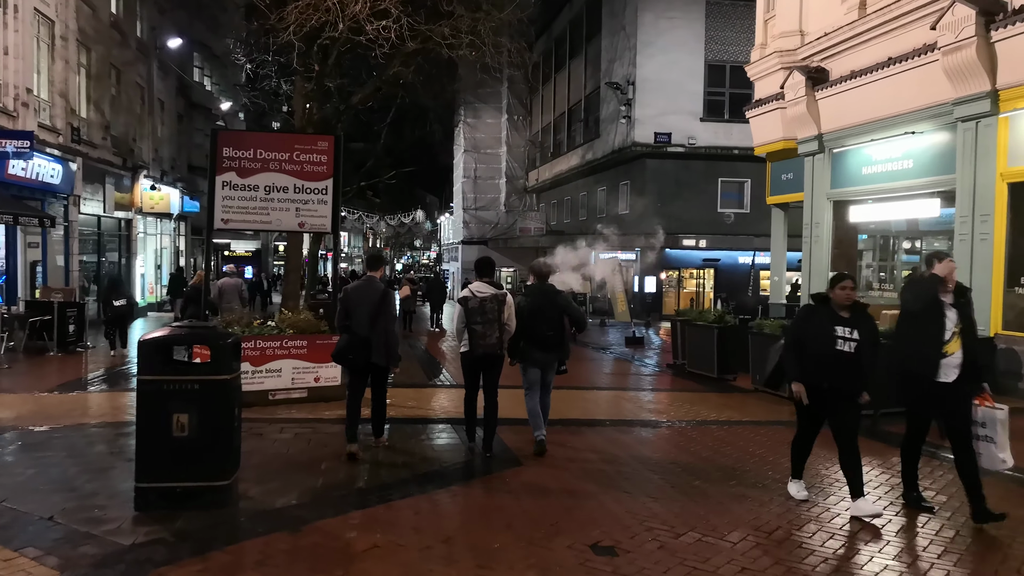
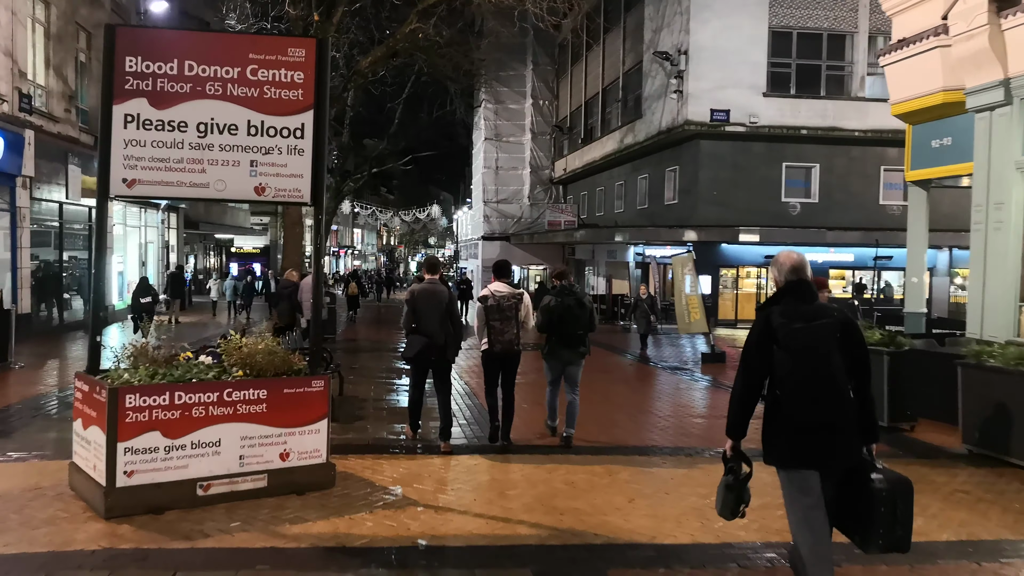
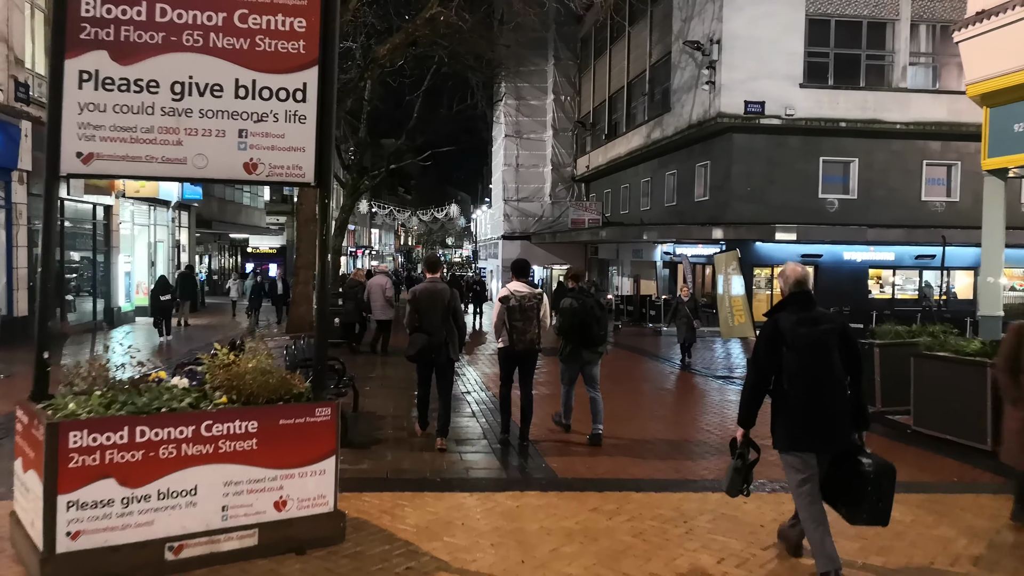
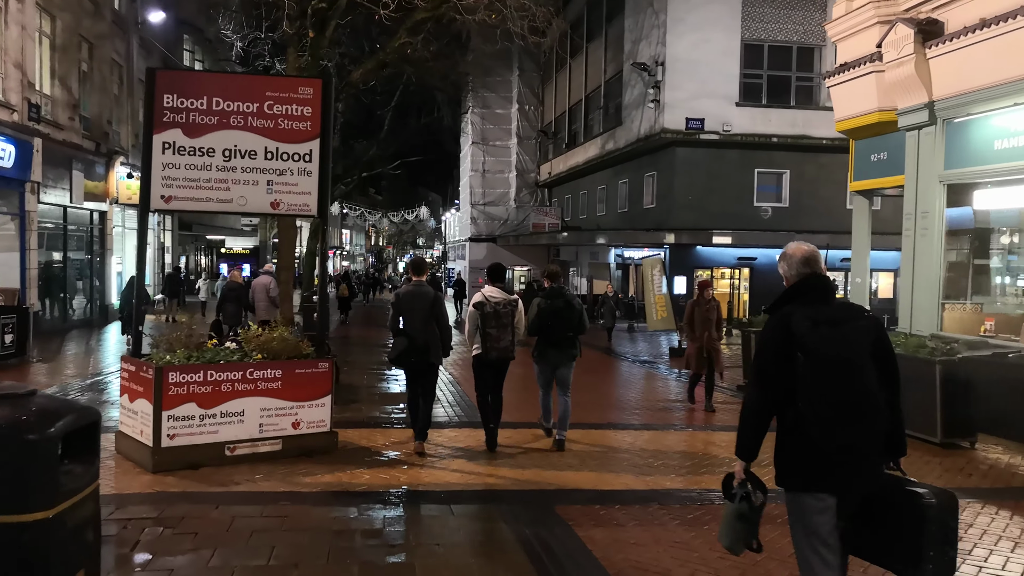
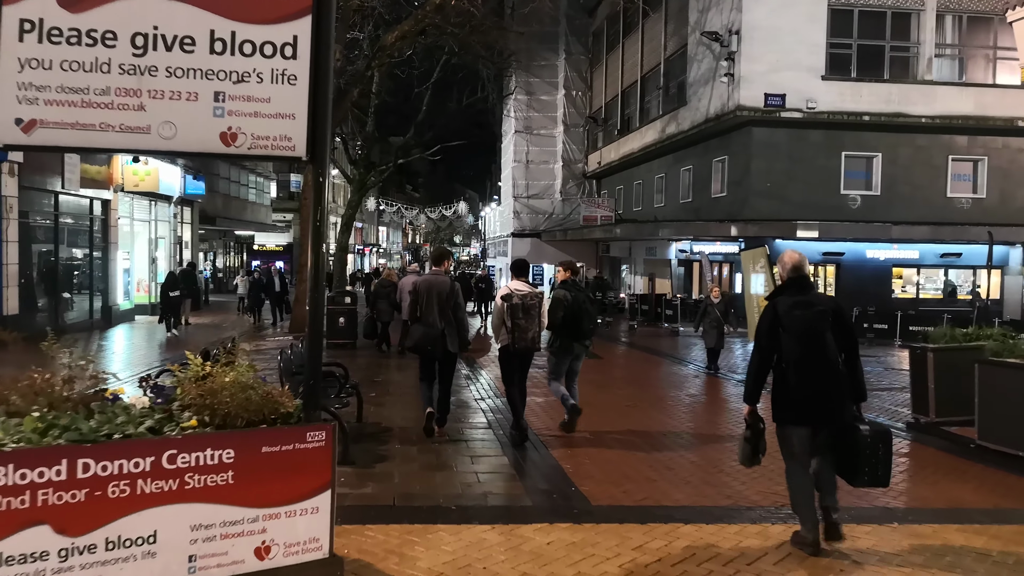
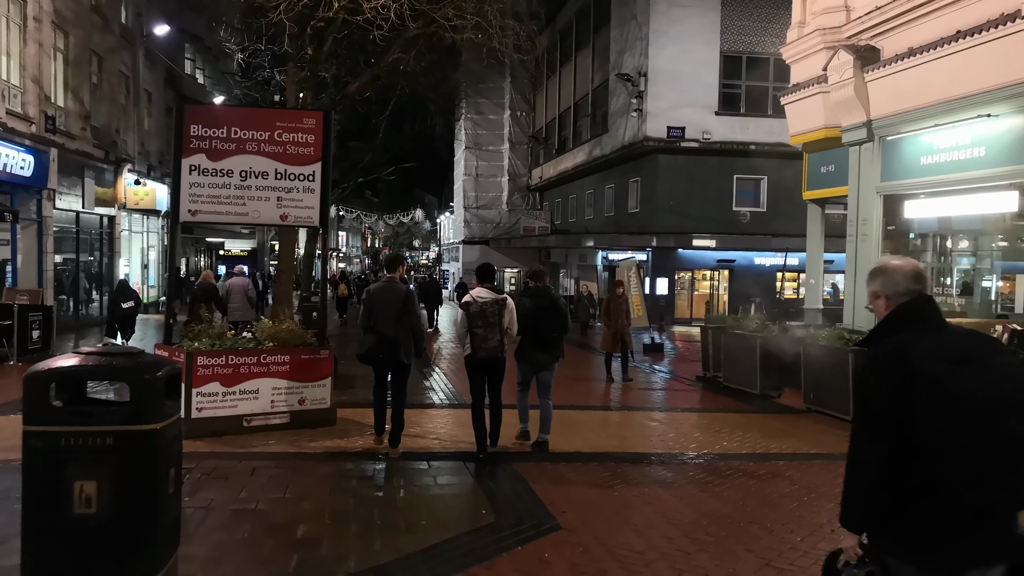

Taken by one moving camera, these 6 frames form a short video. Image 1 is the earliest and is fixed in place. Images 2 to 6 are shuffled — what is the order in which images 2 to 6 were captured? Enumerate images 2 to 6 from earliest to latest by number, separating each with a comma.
6, 4, 2, 3, 5
